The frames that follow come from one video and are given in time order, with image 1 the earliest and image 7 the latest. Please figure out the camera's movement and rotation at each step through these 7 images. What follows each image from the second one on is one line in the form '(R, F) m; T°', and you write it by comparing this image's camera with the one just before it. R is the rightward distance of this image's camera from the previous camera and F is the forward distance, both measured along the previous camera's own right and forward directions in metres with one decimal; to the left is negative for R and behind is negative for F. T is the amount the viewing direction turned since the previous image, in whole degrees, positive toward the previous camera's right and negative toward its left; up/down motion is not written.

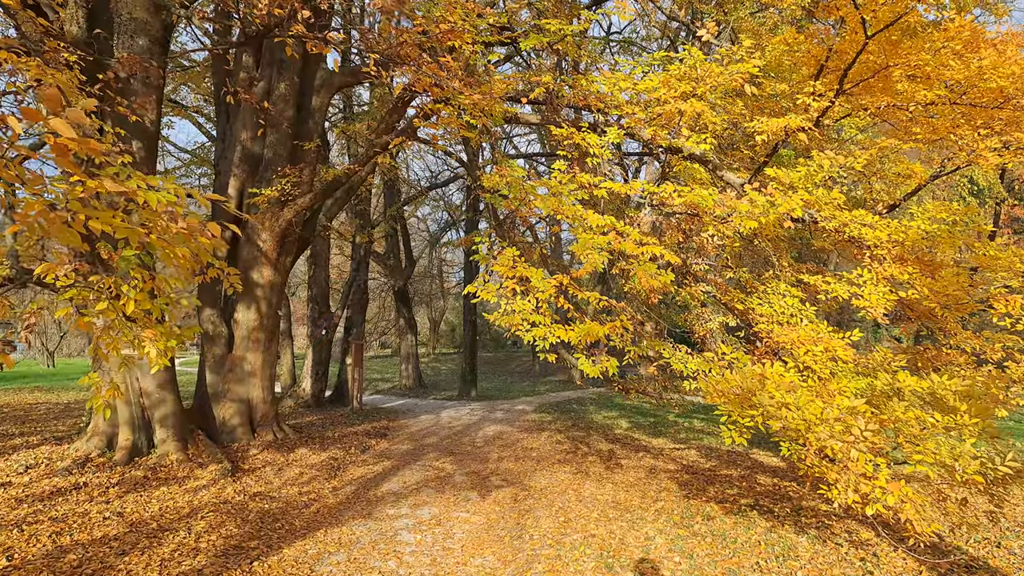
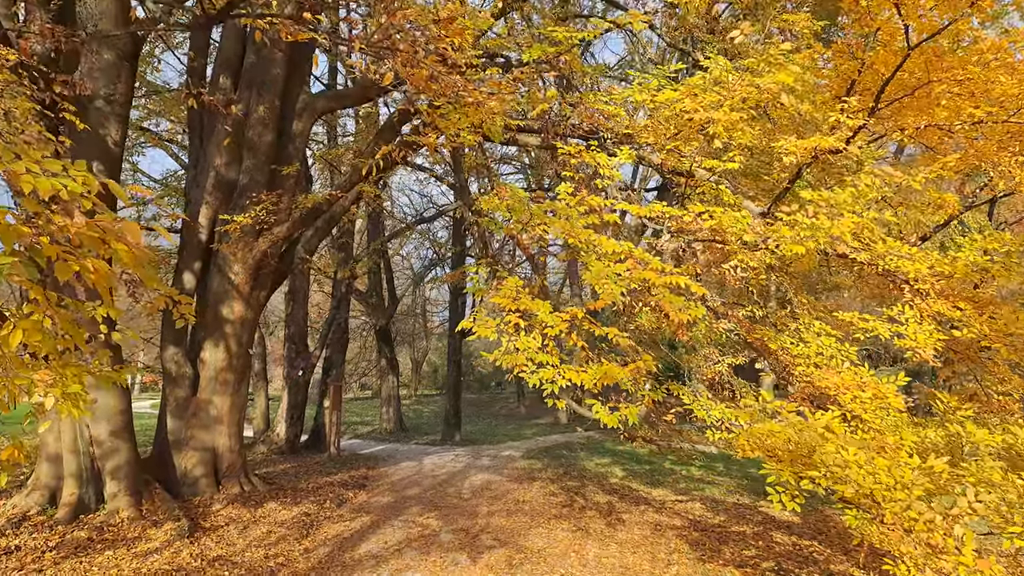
(-0.1, +0.7) m; +1°
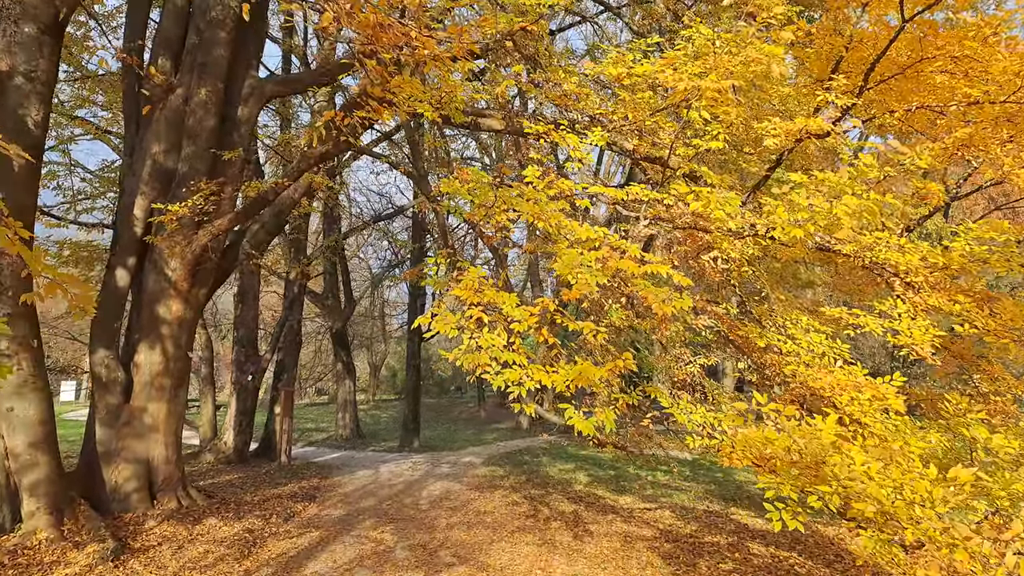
(0.0, +0.5) m; +3°
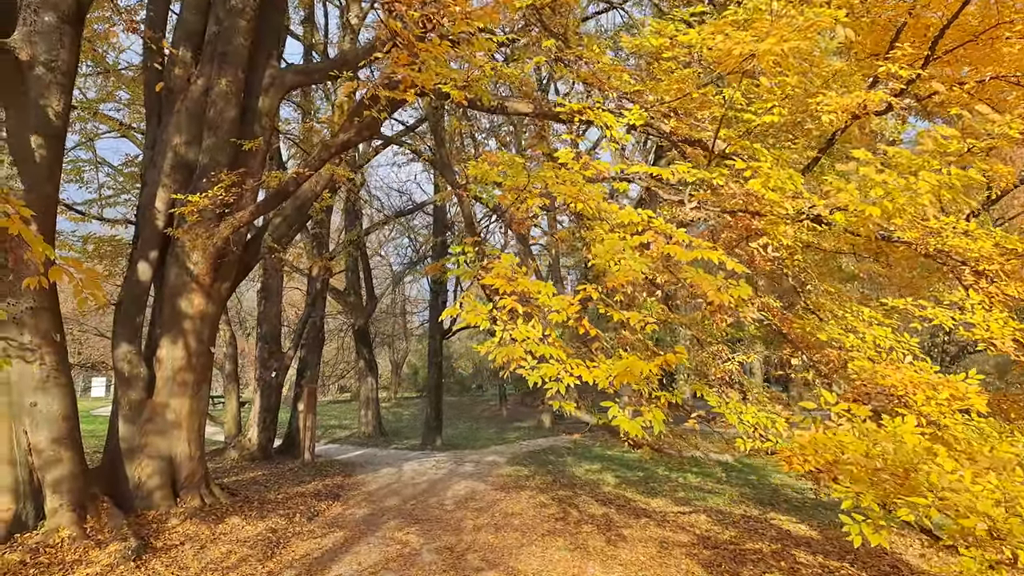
(-0.1, +0.3) m; -2°
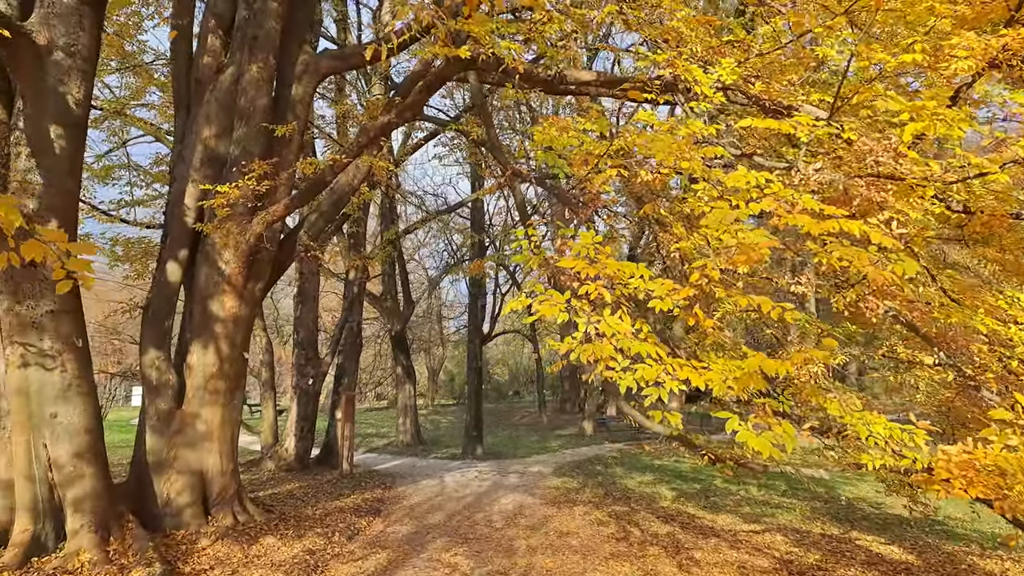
(-0.2, +0.7) m; -3°
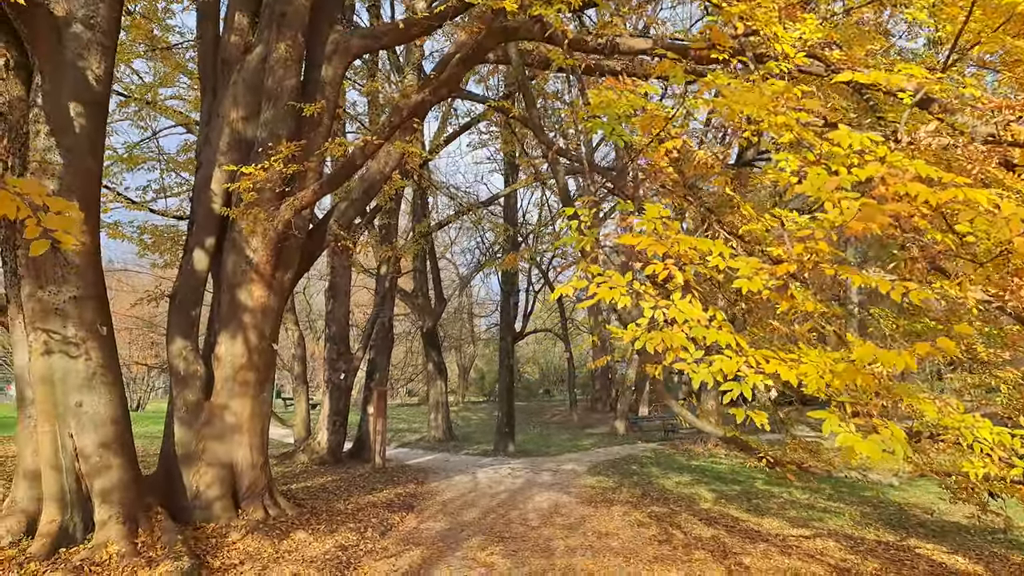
(-0.1, +0.3) m; -2°
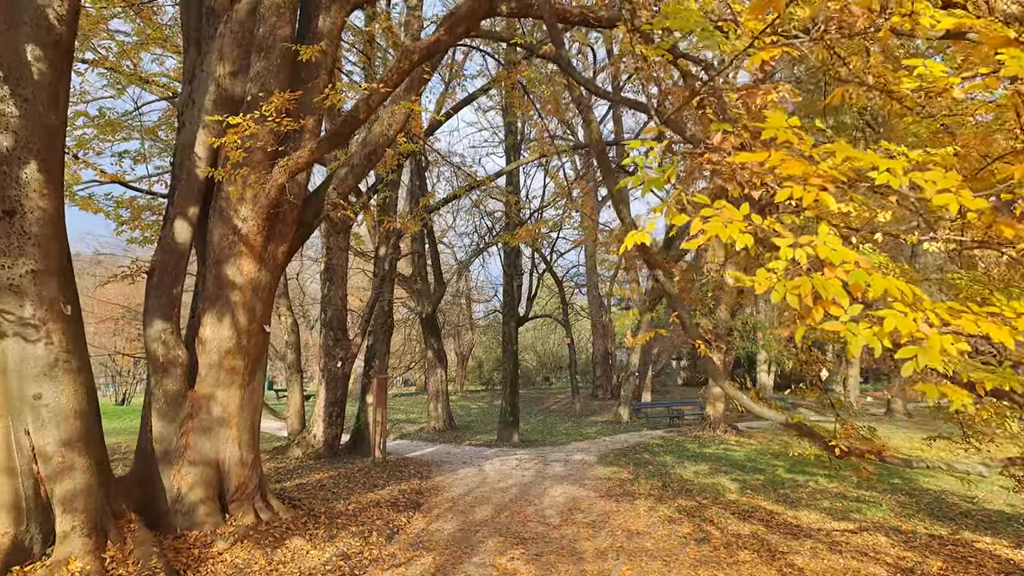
(-0.2, +0.8) m; 0°
